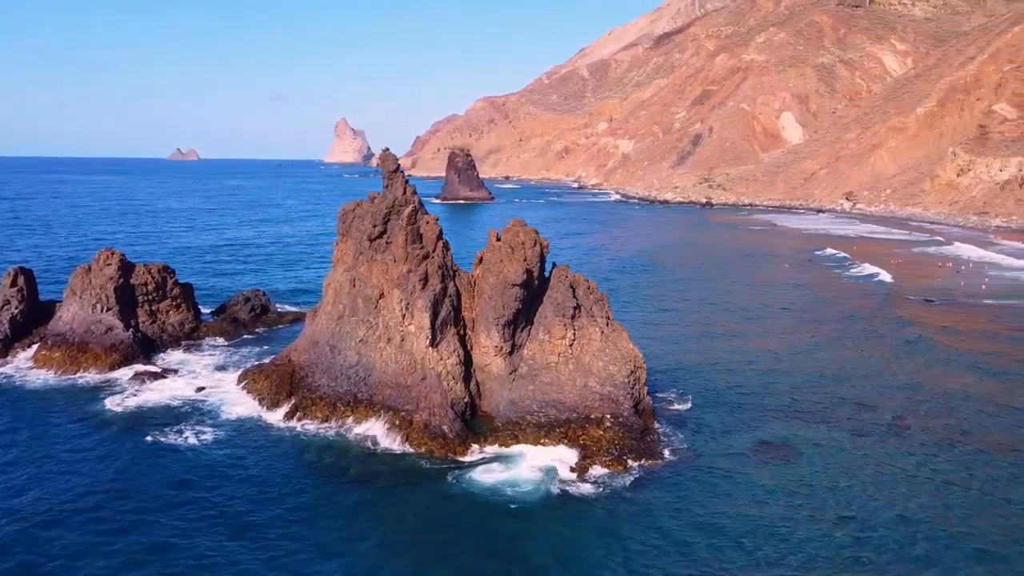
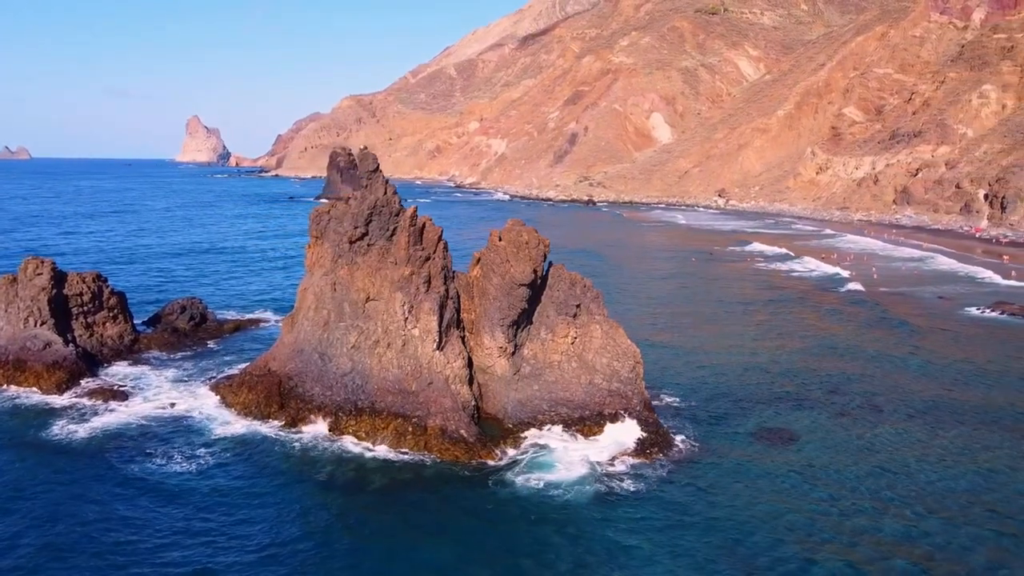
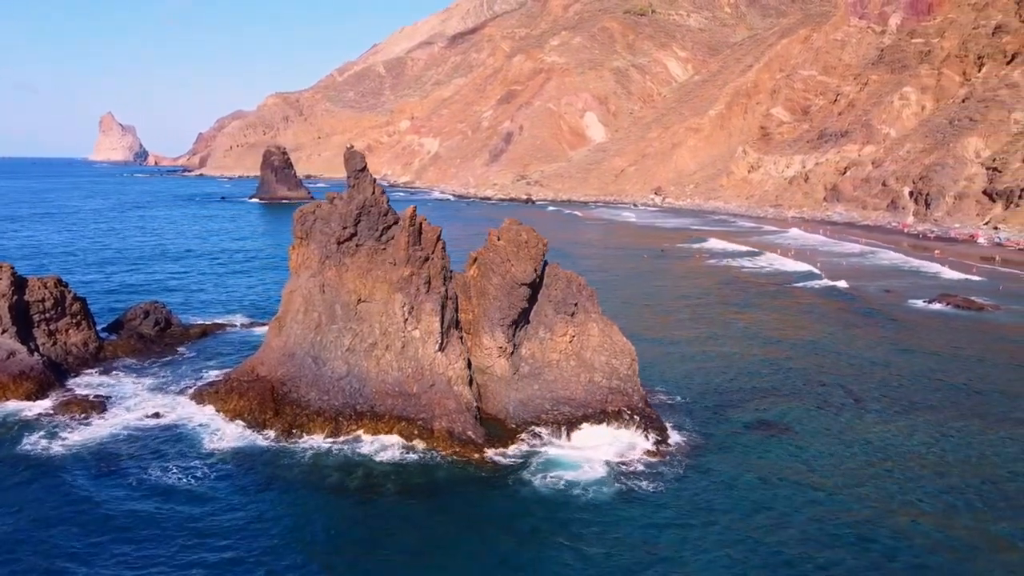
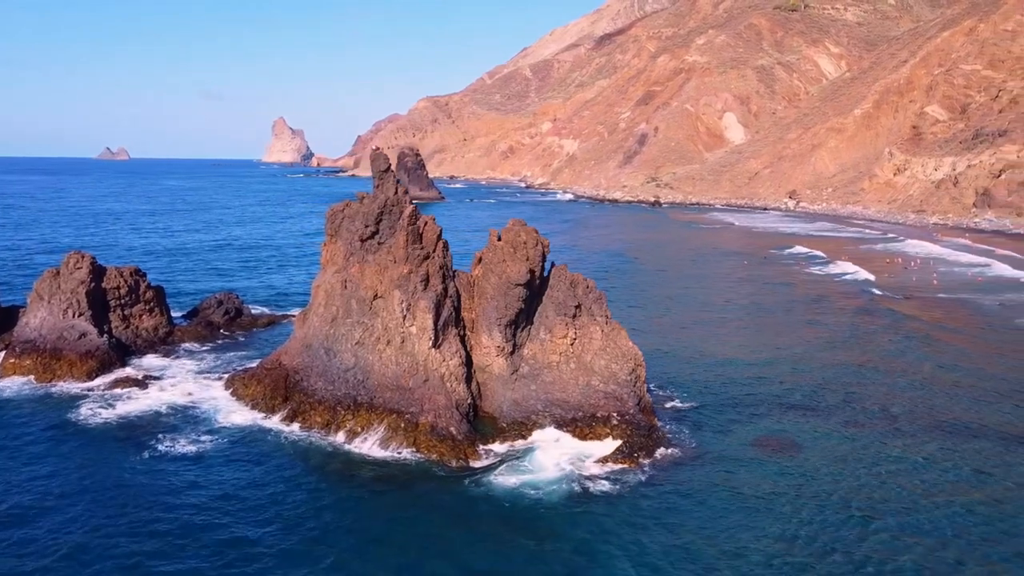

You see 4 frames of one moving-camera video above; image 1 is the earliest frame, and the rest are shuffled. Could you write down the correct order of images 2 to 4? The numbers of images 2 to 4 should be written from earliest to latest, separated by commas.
4, 2, 3
